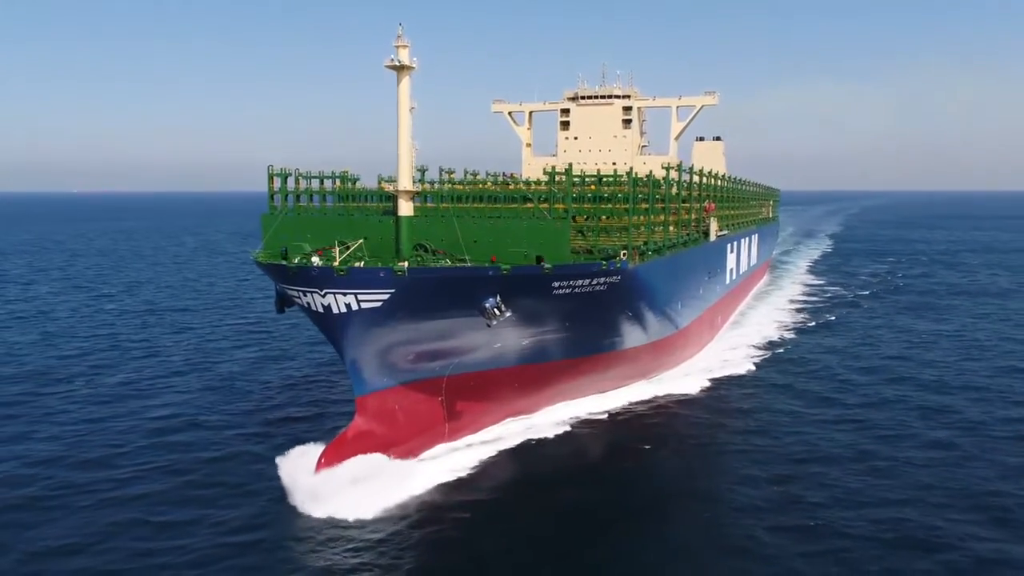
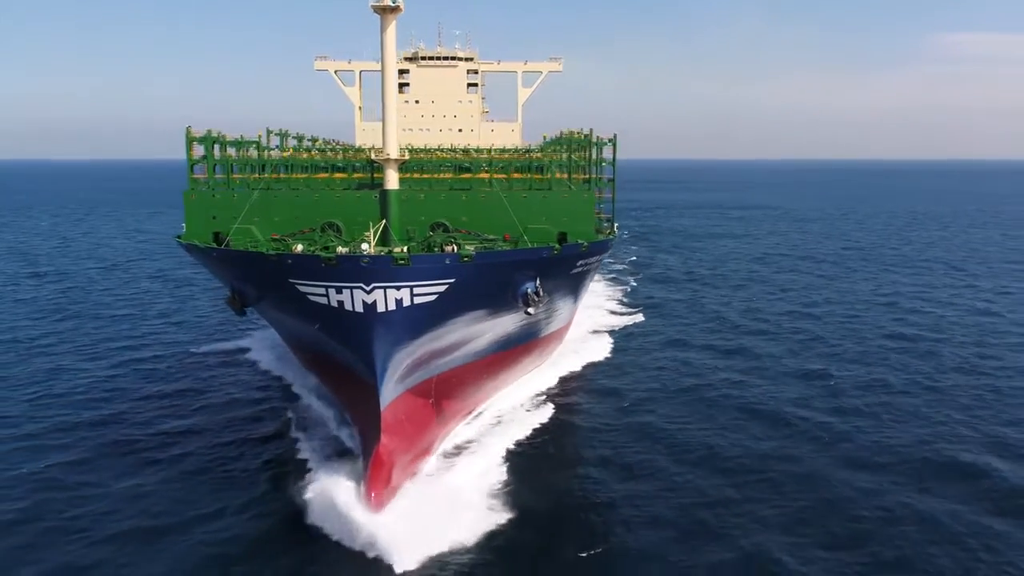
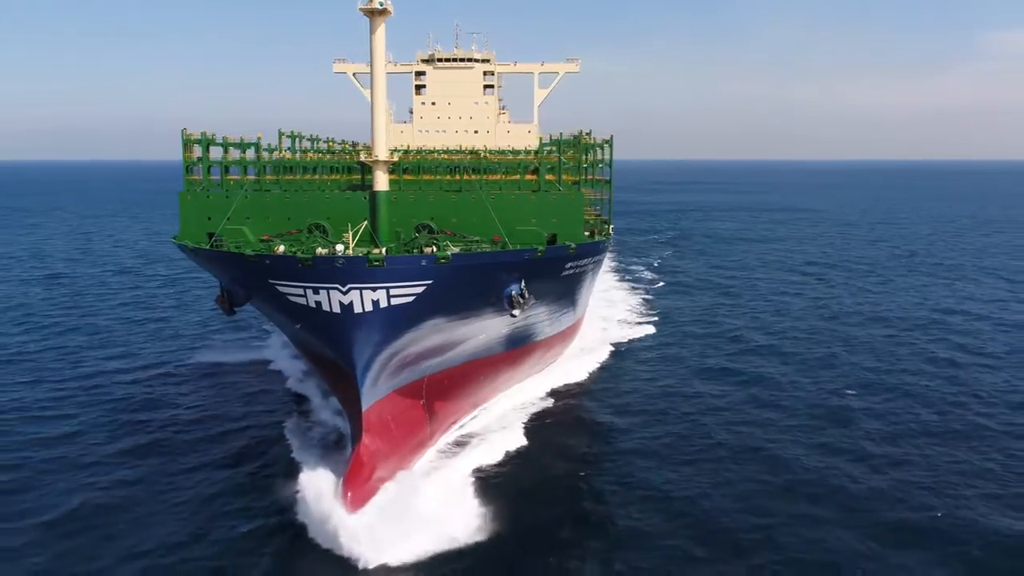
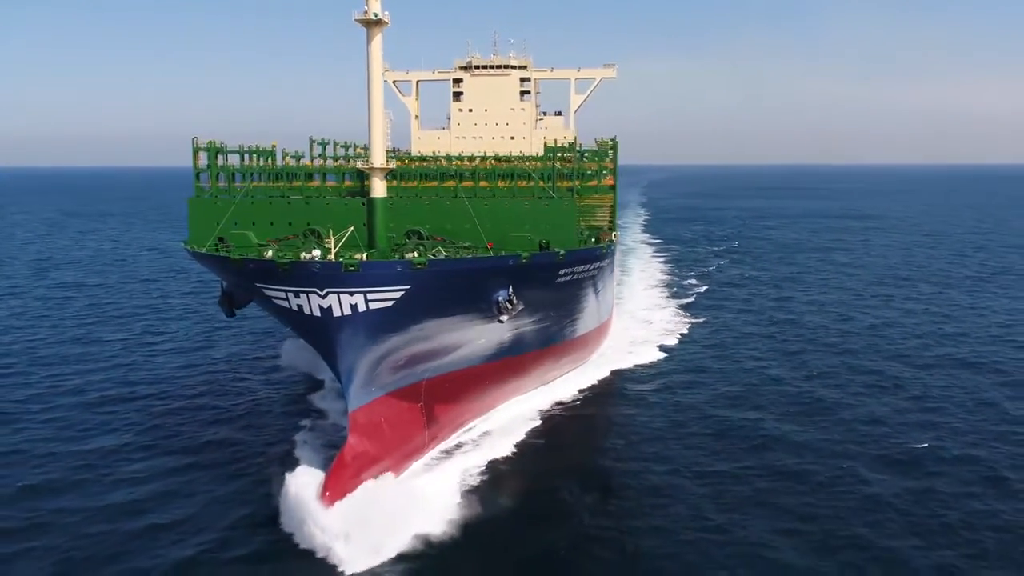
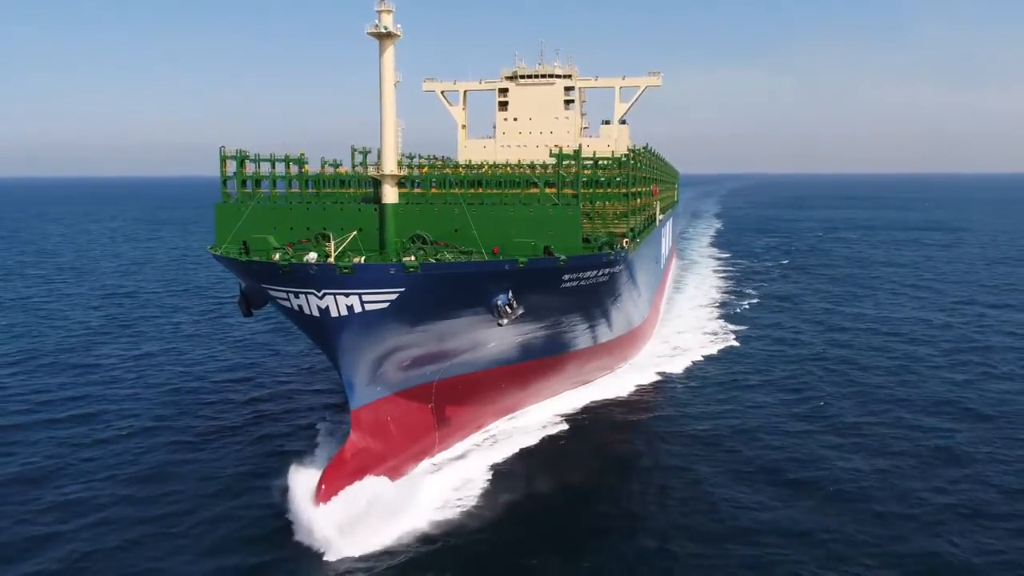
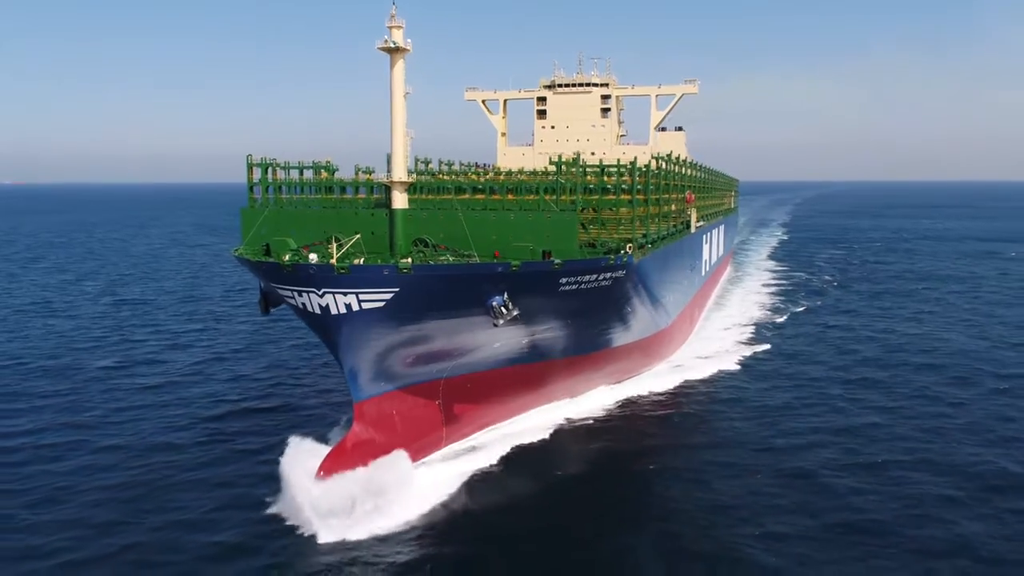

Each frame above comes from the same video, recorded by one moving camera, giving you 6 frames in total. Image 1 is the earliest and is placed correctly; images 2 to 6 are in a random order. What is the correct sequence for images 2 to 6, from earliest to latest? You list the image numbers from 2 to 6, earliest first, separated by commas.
6, 5, 4, 3, 2
